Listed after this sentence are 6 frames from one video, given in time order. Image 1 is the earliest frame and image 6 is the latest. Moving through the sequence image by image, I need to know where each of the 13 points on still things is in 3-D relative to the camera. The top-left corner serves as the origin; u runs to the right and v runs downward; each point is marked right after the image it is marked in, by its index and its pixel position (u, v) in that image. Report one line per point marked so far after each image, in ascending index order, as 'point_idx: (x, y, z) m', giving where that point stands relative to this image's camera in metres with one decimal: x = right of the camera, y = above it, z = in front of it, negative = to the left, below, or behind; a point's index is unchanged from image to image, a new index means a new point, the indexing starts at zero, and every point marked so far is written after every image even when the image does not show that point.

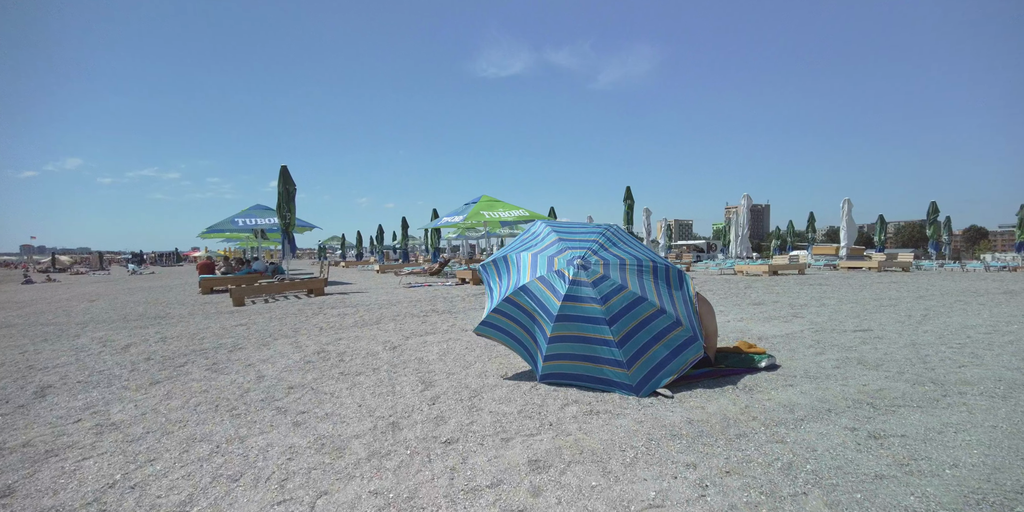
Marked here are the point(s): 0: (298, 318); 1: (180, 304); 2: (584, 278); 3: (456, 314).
0: (-4.2, -1.3, +10.1) m
1: (-10.0, -1.5, +15.7) m
2: (+0.5, -0.2, +3.7) m
3: (-1.0, -1.0, +9.0) m
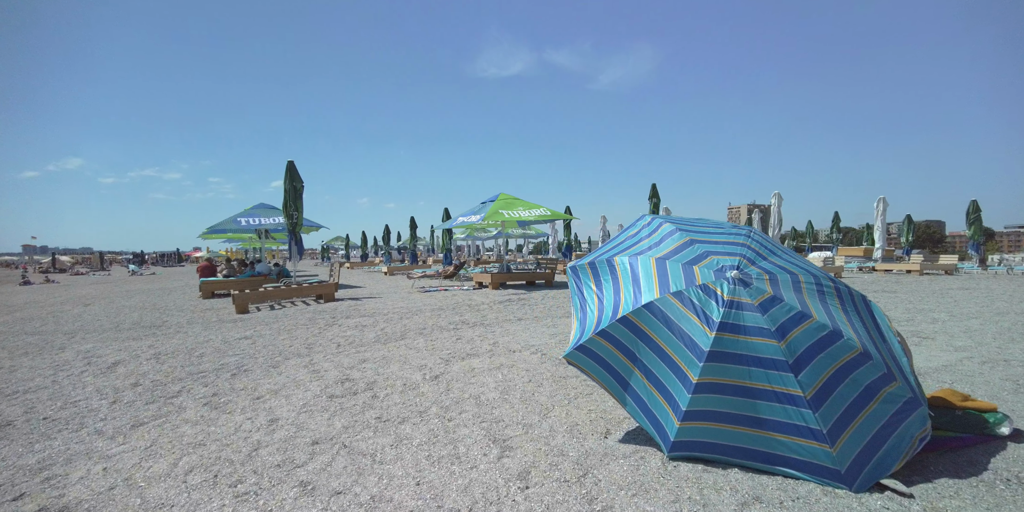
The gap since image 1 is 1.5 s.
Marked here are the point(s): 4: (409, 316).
0: (-3.5, -1.3, +9.0) m
1: (-9.4, -1.6, +14.6) m
2: (+1.2, -0.2, +2.6) m
3: (-0.4, -1.1, +7.9) m
4: (-2.0, -1.2, +10.0) m
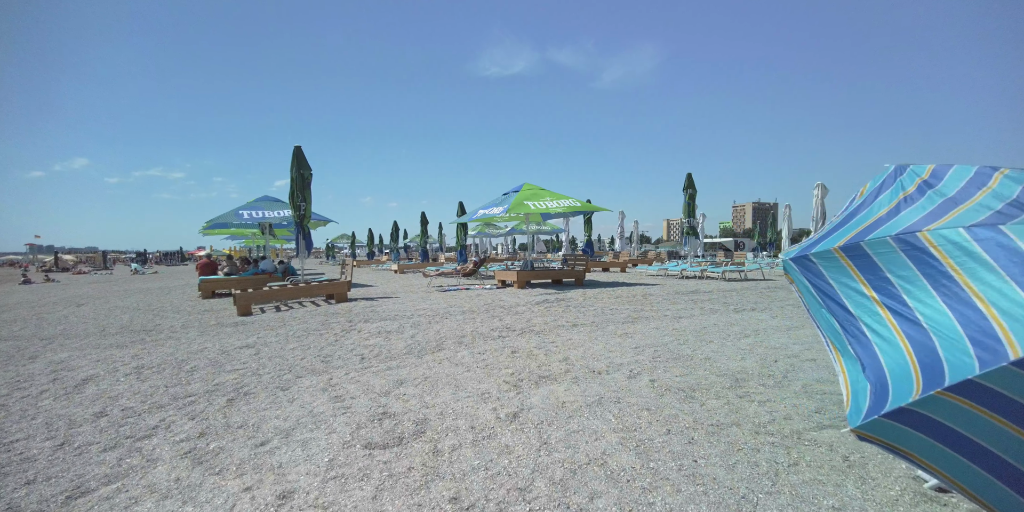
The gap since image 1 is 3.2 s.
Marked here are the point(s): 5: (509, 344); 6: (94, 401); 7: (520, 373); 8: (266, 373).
0: (-2.8, -1.2, +7.6) m
1: (-8.6, -1.5, +13.2) m
2: (+1.9, -0.1, +1.1) m
3: (+0.4, -1.0, +6.4) m
4: (-1.2, -1.1, +8.6) m
5: (0.0, -1.0, +6.0) m
6: (-4.2, -1.4, +5.2) m
7: (+0.1, -1.0, +4.5) m
8: (-2.7, -1.3, +5.8) m
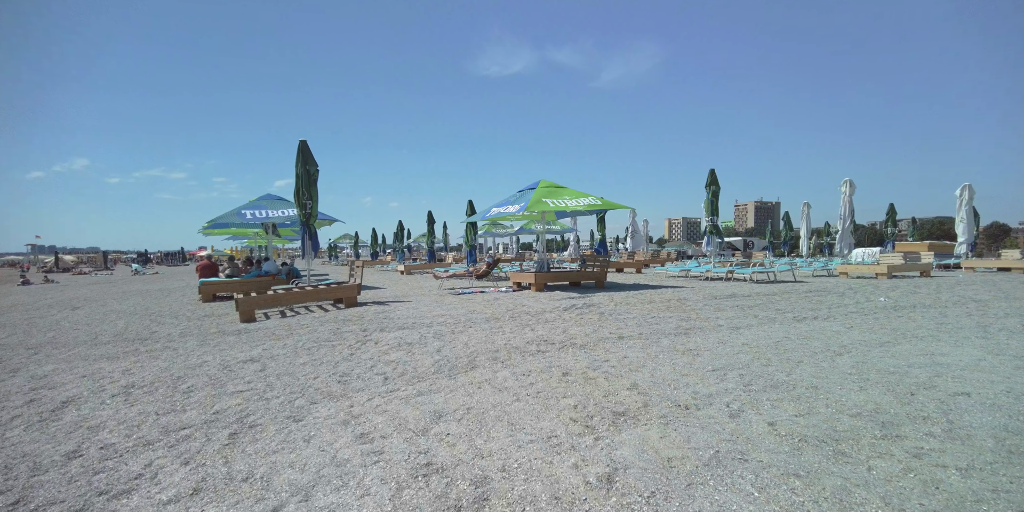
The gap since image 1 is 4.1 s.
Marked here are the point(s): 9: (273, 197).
0: (-2.3, -1.3, +6.7) m
1: (-8.1, -1.5, +12.4) m
2: (+2.3, -0.2, +0.3) m
3: (+0.9, -1.0, +5.6) m
4: (-0.8, -1.1, +7.7) m
5: (+0.4, -1.1, +5.2) m
6: (-3.7, -1.5, +4.4) m
7: (+0.5, -1.1, +3.7) m
8: (-2.3, -1.4, +5.0) m
9: (-8.6, +2.1, +18.6) m
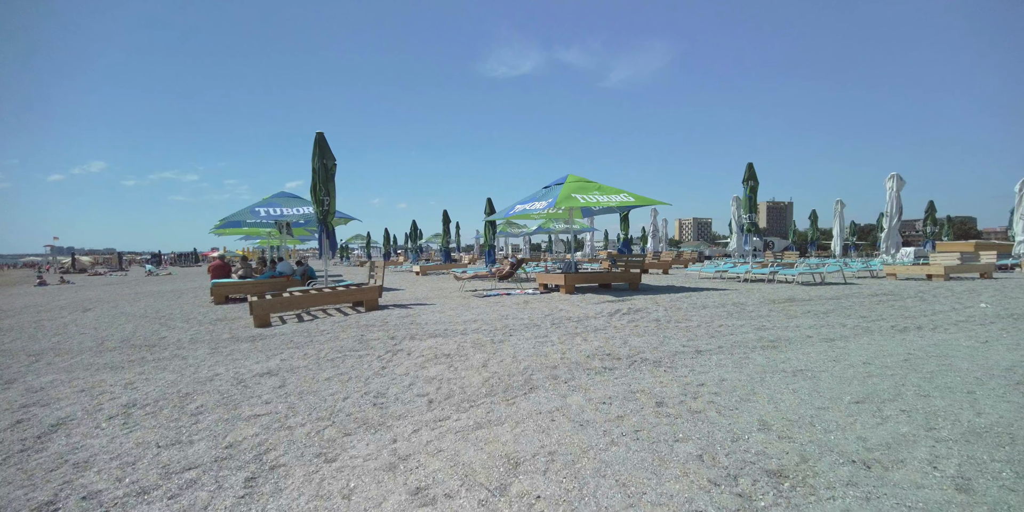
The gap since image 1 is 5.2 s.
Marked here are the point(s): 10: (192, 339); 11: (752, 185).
0: (-1.7, -1.3, +5.9) m
1: (-7.4, -1.5, +11.7) m
2: (+2.8, -0.2, -0.7) m
3: (+1.4, -1.0, +4.7) m
4: (-0.1, -1.1, +6.9) m
5: (+1.0, -1.1, +4.3) m
6: (-3.1, -1.5, +3.5) m
7: (+1.1, -1.1, +2.7) m
8: (-1.7, -1.3, +4.1) m
9: (-7.8, +2.1, +17.9) m
10: (-5.9, -1.5, +9.6) m
11: (+7.8, +2.3, +17.0) m
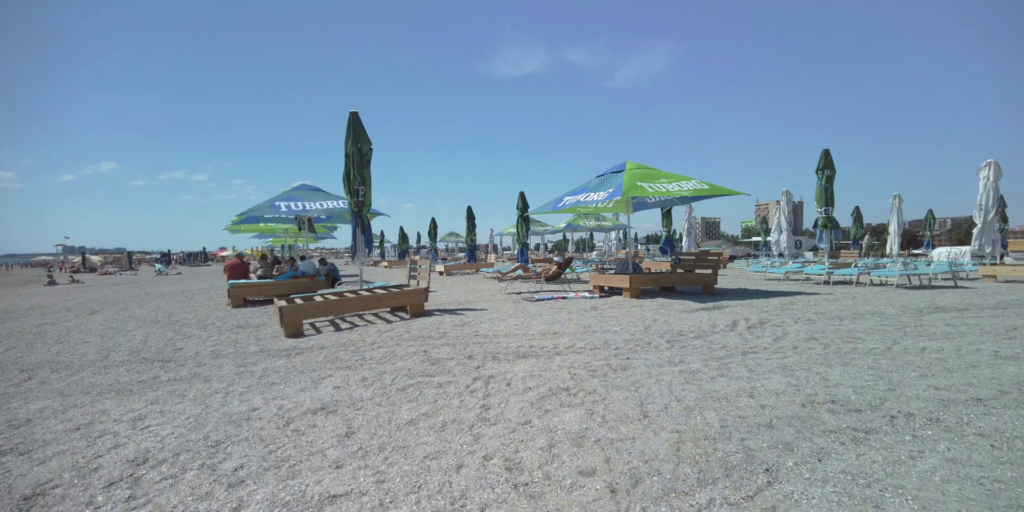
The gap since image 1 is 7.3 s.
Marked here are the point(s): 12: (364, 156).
0: (-0.4, -1.2, +4.2) m
1: (-6.0, -1.4, +10.1) m
2: (+4.0, -0.2, -2.4) m
3: (+2.7, -1.0, +3.0) m
4: (+1.2, -1.1, +5.2) m
5: (+2.3, -1.0, +2.6) m
6: (-1.9, -1.5, +1.9) m
7: (+2.3, -1.0, +1.1) m
8: (-0.5, -1.3, +2.5) m
9: (-6.3, +2.2, +16.3) m
10: (-4.6, -1.5, +8.0) m
11: (+9.3, +2.3, +15.2) m
12: (-3.2, +2.2, +11.5) m
